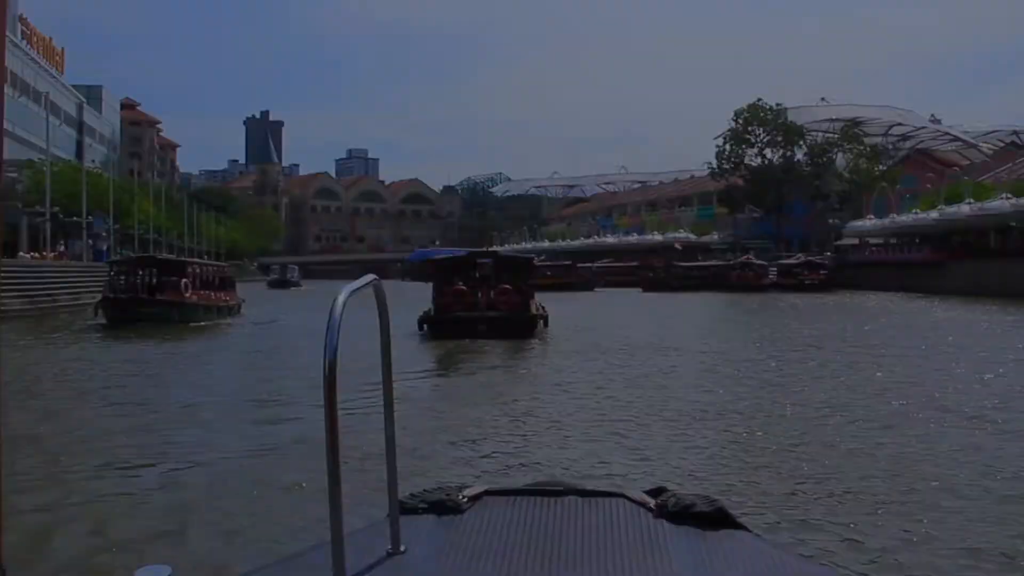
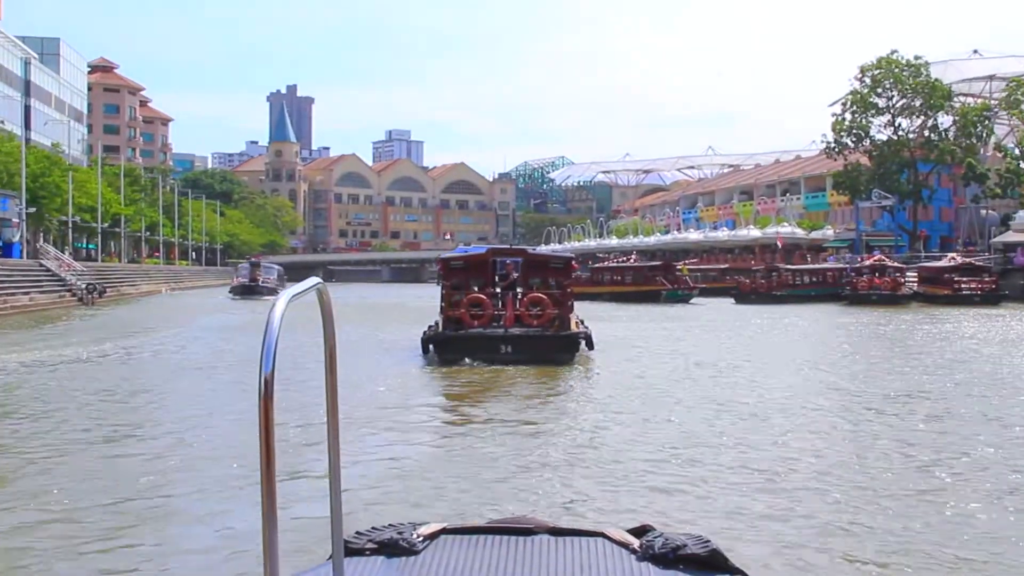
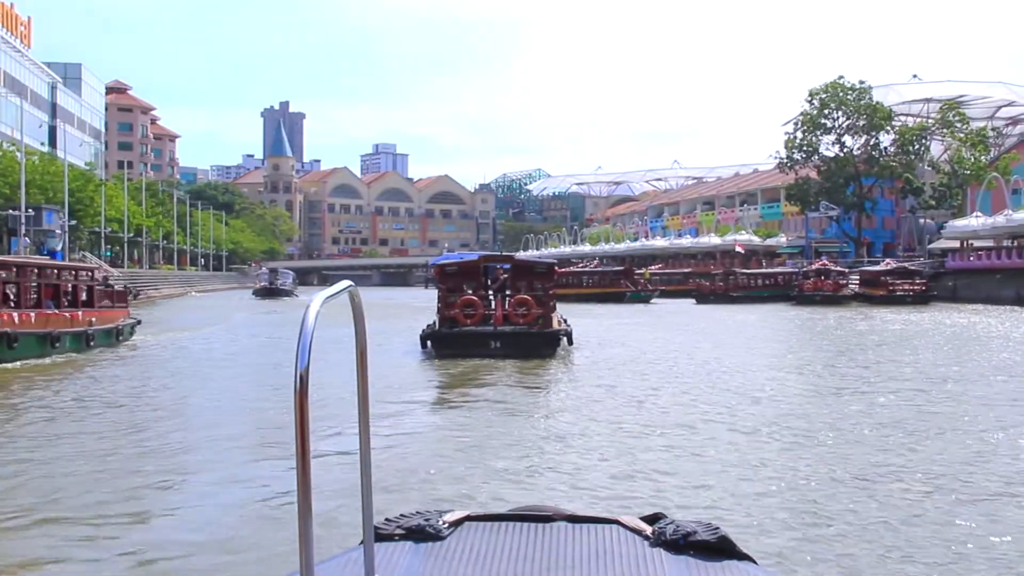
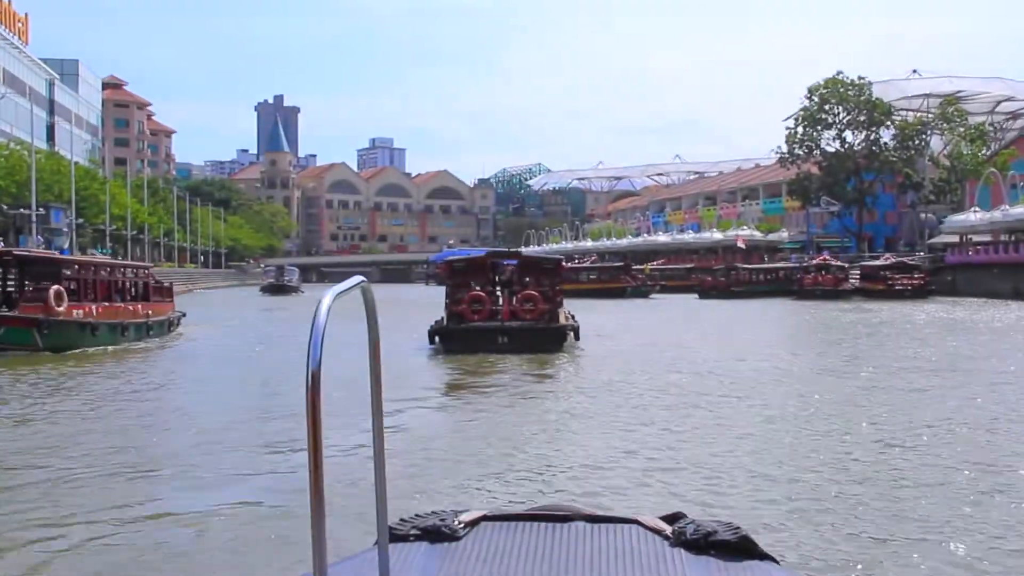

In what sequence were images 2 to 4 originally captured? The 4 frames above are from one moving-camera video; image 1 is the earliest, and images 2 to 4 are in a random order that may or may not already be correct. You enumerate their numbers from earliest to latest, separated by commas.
4, 2, 3
